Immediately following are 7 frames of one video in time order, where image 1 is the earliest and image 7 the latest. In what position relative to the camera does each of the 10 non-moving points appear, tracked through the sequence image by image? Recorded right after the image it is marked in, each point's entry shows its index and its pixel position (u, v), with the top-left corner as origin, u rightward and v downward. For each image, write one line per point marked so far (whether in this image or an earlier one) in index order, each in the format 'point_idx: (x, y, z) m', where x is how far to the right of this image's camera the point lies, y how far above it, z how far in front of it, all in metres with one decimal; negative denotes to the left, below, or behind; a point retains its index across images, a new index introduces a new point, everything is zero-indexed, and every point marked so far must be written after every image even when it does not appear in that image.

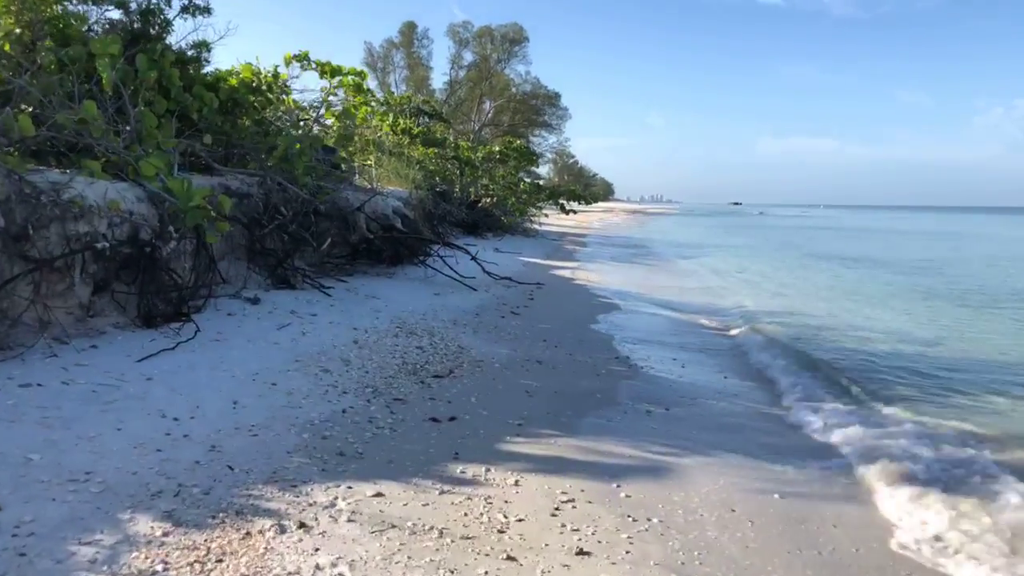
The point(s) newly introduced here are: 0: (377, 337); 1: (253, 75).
0: (-1.3, -0.5, +6.7) m
1: (-3.4, +2.8, +9.5) m
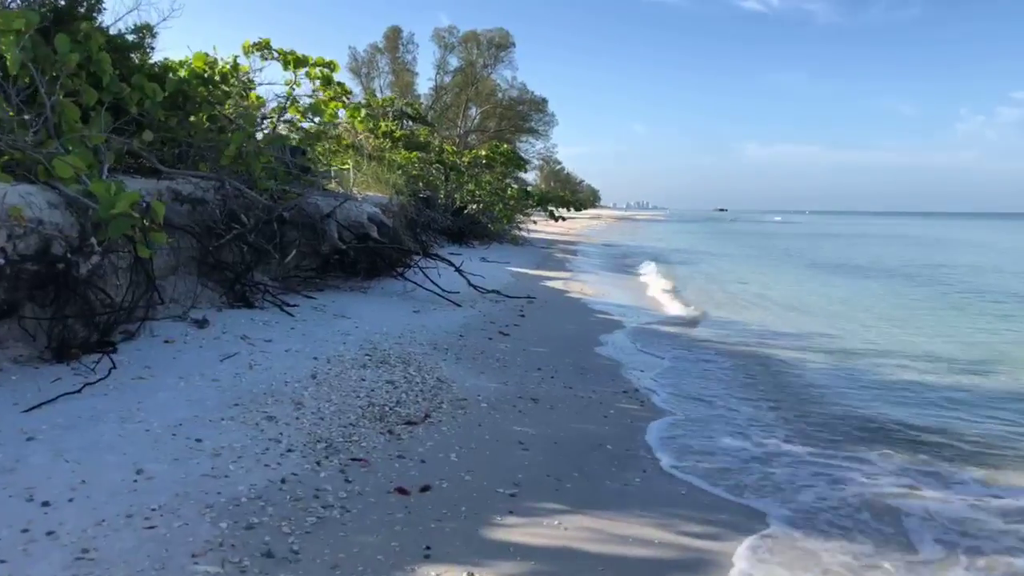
0: (-1.3, -0.6, +5.6) m
1: (-3.5, +2.6, +8.4) m
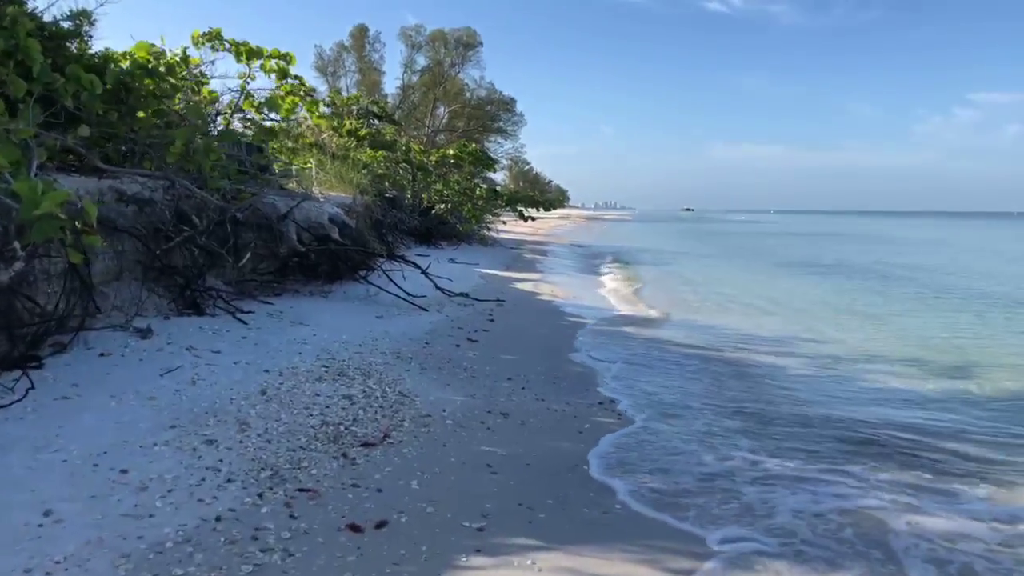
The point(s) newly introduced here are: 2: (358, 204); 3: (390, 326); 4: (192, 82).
0: (-1.6, -0.7, +5.2) m
1: (-3.9, +2.5, +7.8) m
2: (-3.0, +1.6, +14.3) m
3: (-1.3, -0.4, +8.0) m
4: (-3.7, +2.4, +8.4) m
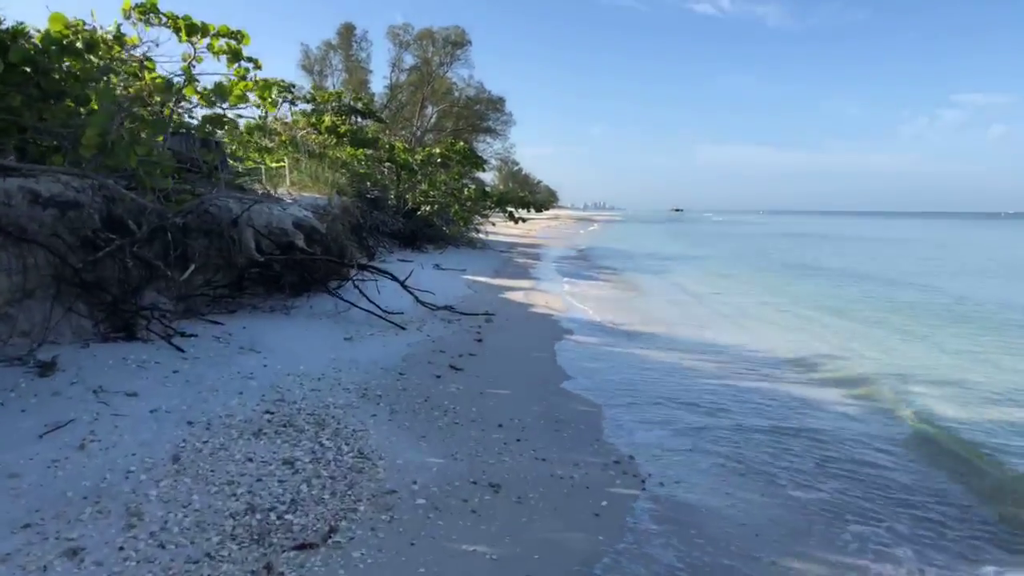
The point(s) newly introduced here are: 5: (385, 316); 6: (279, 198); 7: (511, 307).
0: (-1.6, -0.9, +4.0) m
1: (-4.0, +2.3, +6.6) m
2: (-3.2, +1.5, +13.1) m
3: (-1.4, -0.6, +6.8) m
4: (-3.8, +2.2, +7.1) m
5: (-1.4, -0.3, +8.3) m
6: (-3.1, +1.2, +9.7) m
7: (0.0, -0.3, +10.6) m
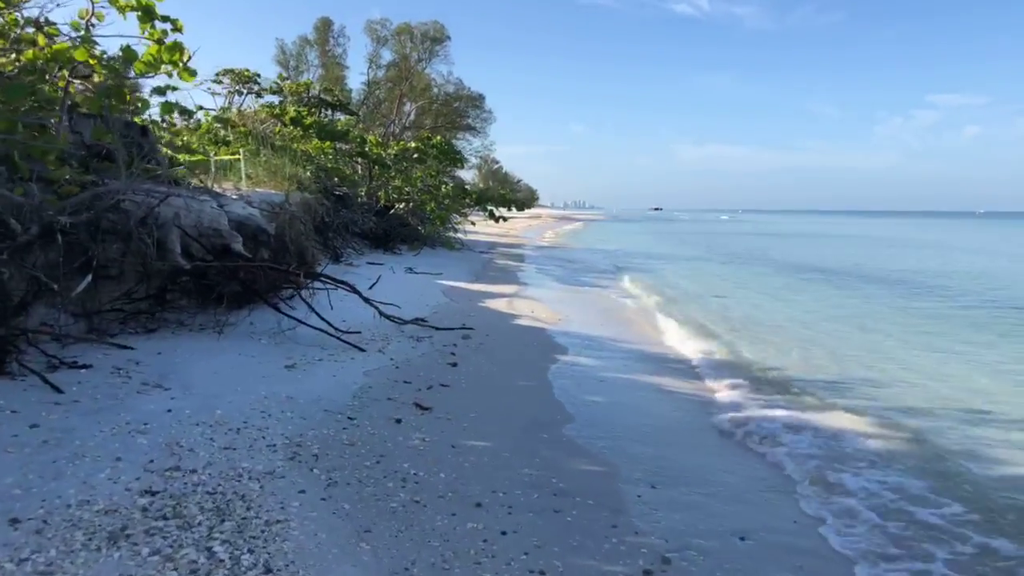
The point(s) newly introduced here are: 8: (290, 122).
0: (-1.7, -1.0, +2.6) m
1: (-4.1, +2.2, +5.1) m
2: (-3.5, +1.4, +11.7) m
3: (-1.6, -0.7, +5.4) m
4: (-3.9, +2.1, +5.7) m
5: (-1.6, -0.4, +6.9) m
6: (-3.3, +1.1, +8.2) m
7: (-0.3, -0.4, +9.3) m
8: (-5.5, +4.1, +18.1) m
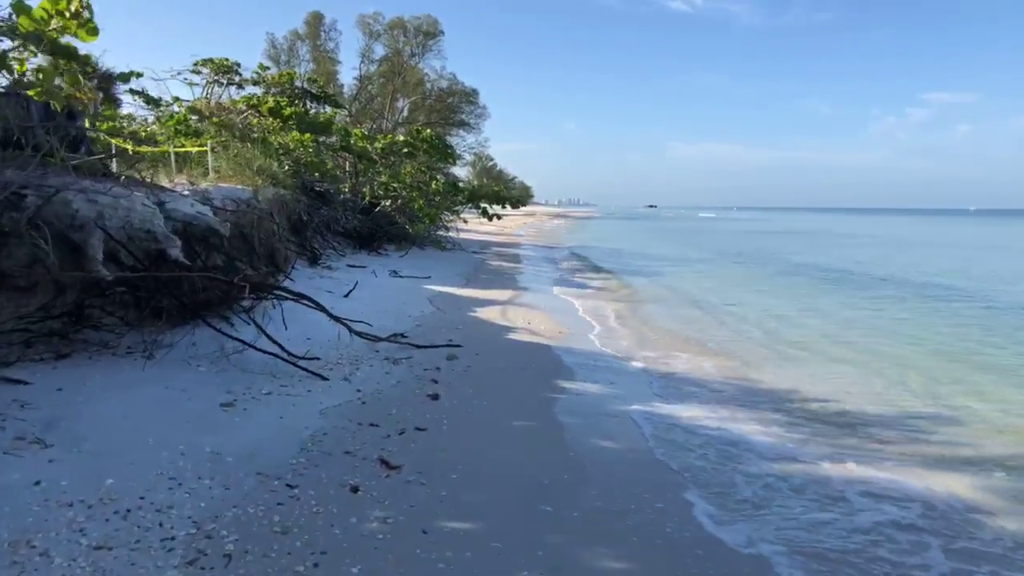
0: (-1.7, -1.1, +1.4) m
1: (-4.1, +2.1, +3.9) m
2: (-3.6, +1.3, +10.5) m
3: (-1.6, -0.8, +4.2) m
4: (-4.0, +2.0, +4.5) m
5: (-1.7, -0.6, +5.7) m
6: (-3.4, +1.0, +7.0) m
7: (-0.3, -0.5, +8.1) m
8: (-5.7, +4.1, +16.8) m
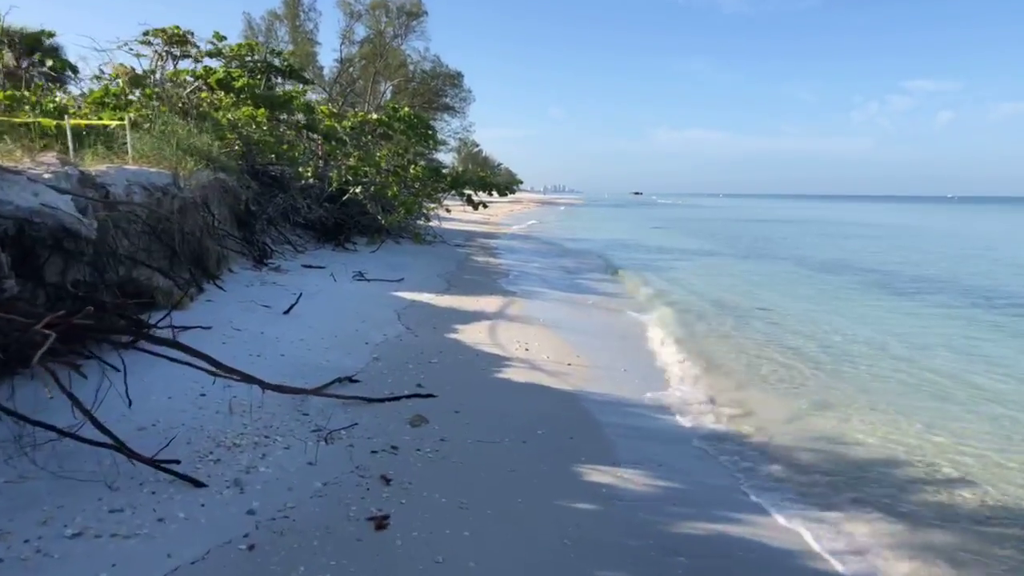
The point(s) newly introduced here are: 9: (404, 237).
0: (-1.6, -1.4, -0.8) m
1: (-4.1, +1.8, +1.6) m
2: (-3.7, +1.1, +8.2) m
3: (-1.6, -1.1, +2.0) m
4: (-4.0, +1.7, +2.2) m
5: (-1.7, -0.8, +3.5) m
6: (-3.4, +0.8, +4.8) m
7: (-0.4, -0.7, +5.9) m
8: (-5.9, +4.0, +14.5) m
9: (-2.8, +1.4, +18.8) m
